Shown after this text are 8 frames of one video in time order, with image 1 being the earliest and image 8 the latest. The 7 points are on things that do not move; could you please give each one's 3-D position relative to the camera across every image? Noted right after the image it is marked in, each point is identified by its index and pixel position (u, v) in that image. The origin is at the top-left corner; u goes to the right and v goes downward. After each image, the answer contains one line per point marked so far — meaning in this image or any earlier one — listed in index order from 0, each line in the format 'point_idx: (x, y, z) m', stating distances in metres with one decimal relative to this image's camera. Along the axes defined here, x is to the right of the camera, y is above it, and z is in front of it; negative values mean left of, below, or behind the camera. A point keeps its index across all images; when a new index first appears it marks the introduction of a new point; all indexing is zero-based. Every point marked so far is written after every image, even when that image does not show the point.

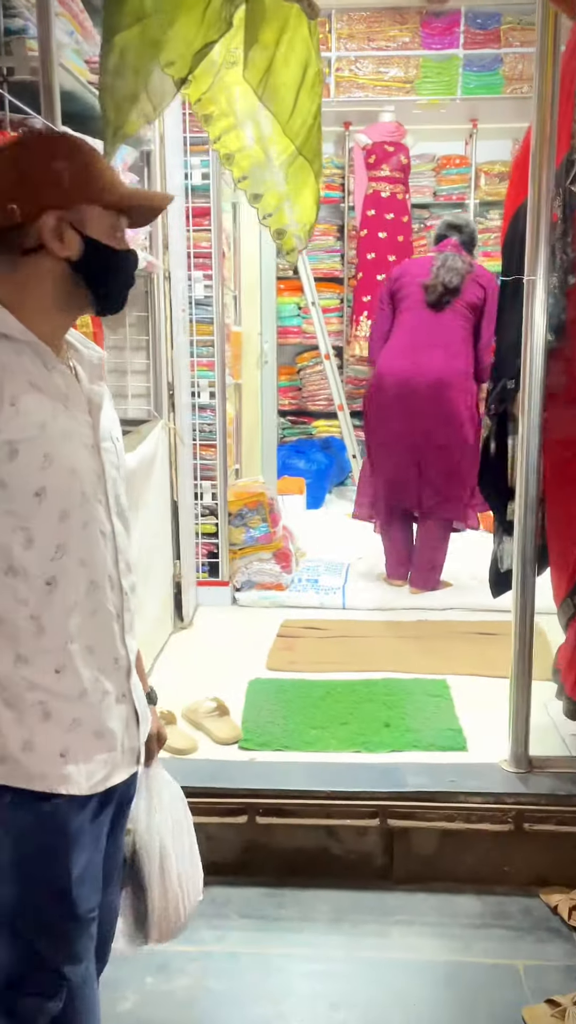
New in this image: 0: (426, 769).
0: (+0.4, -0.7, +2.2) m
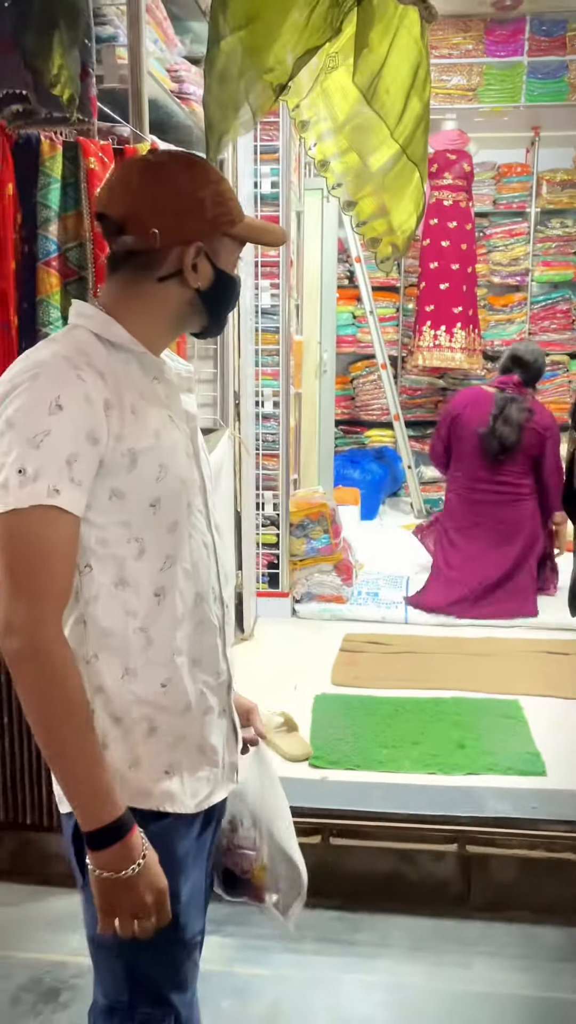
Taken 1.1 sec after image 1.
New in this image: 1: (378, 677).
0: (+0.6, -0.7, +2.1) m
1: (+0.3, -0.6, +2.9) m
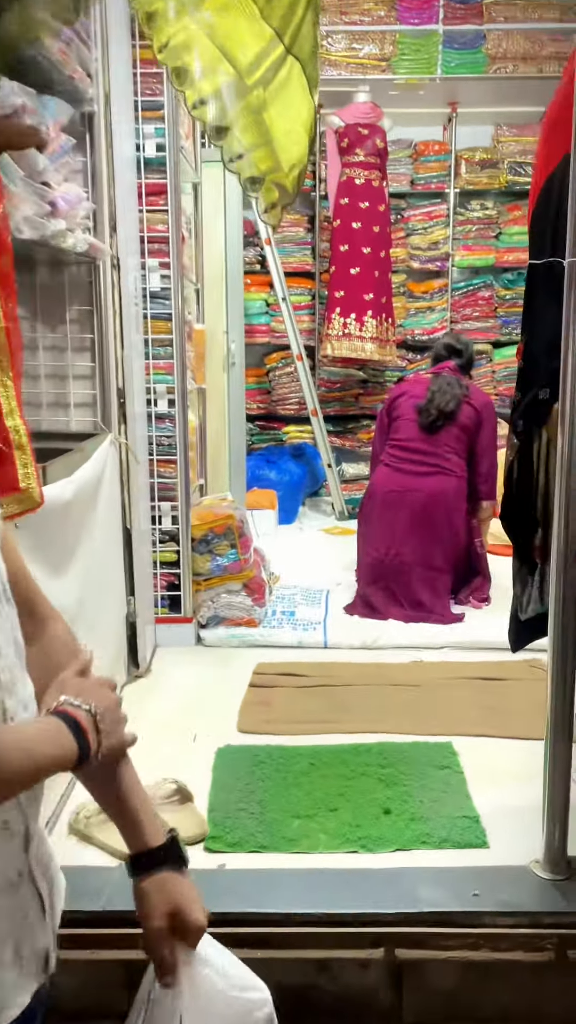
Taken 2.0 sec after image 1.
0: (+0.3, -0.8, +1.8) m
1: (0.0, -0.6, +2.5) m
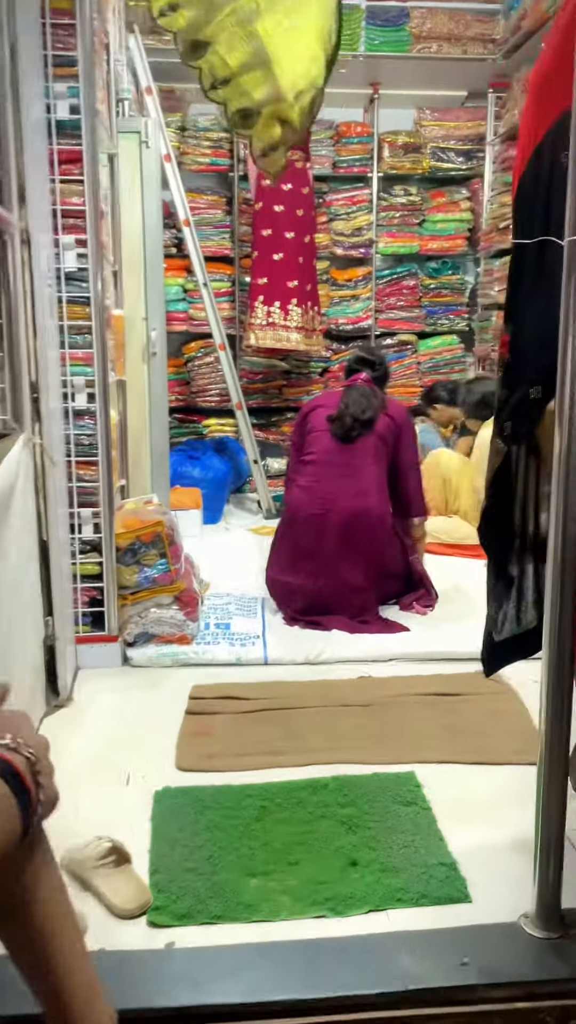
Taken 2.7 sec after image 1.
0: (+0.3, -0.8, +1.6) m
1: (-0.1, -0.7, +2.3) m
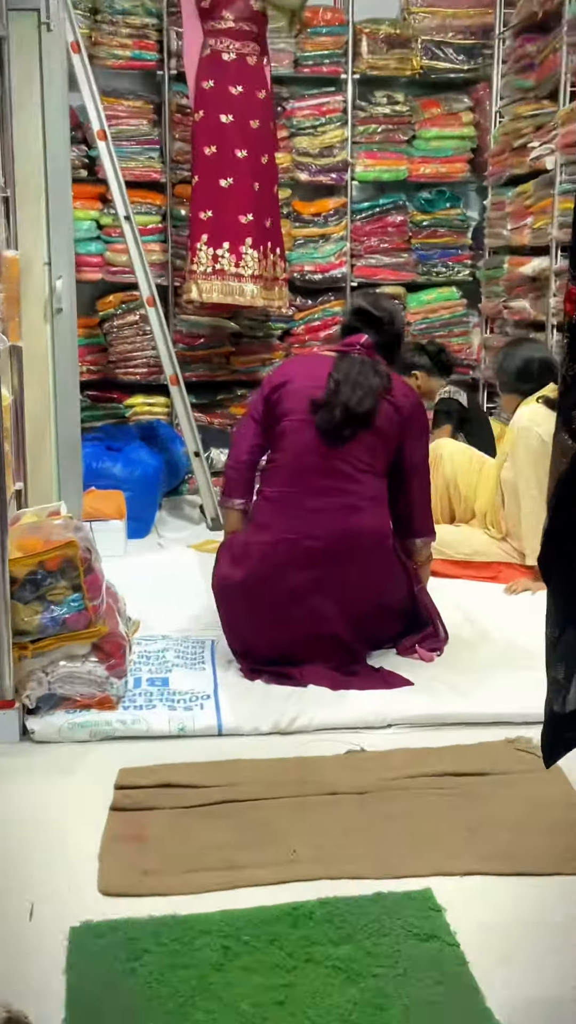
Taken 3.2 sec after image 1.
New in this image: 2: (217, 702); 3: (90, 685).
0: (+0.2, -0.9, +0.9) m
1: (-0.2, -0.7, +1.5) m
2: (-0.2, -0.5, +2.2) m
3: (-0.5, -0.4, +2.1) m
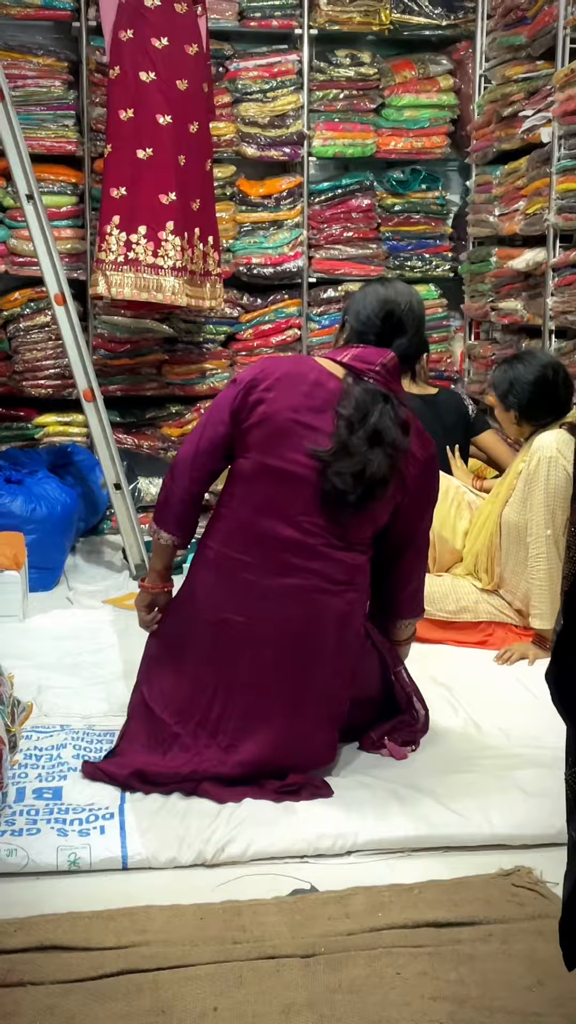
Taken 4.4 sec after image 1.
0: (+0.1, -1.0, +0.4) m
1: (-0.3, -0.8, +1.0) m
2: (-0.3, -0.6, +1.7) m
3: (-0.7, -0.6, +1.6) m
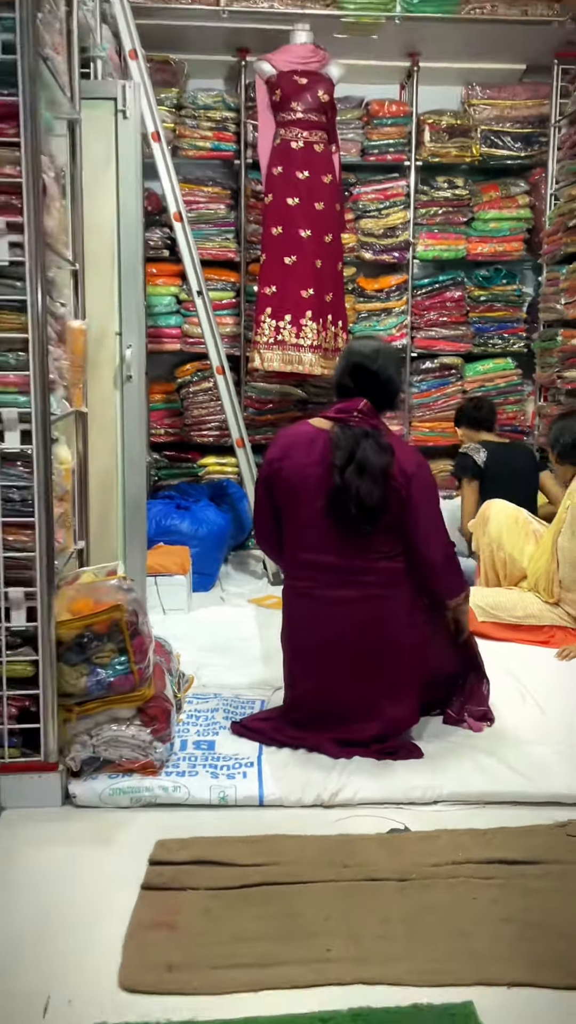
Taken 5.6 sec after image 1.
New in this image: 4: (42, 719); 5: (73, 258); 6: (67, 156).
0: (+0.2, -1.0, +0.8) m
1: (-0.1, -0.8, +1.5) m
2: (-0.1, -0.7, +2.1) m
3: (-0.4, -0.6, +2.1) m
4: (-0.6, -0.5, +2.0) m
5: (-0.6, +0.8, +2.6) m
6: (-0.6, +1.0, +2.4) m
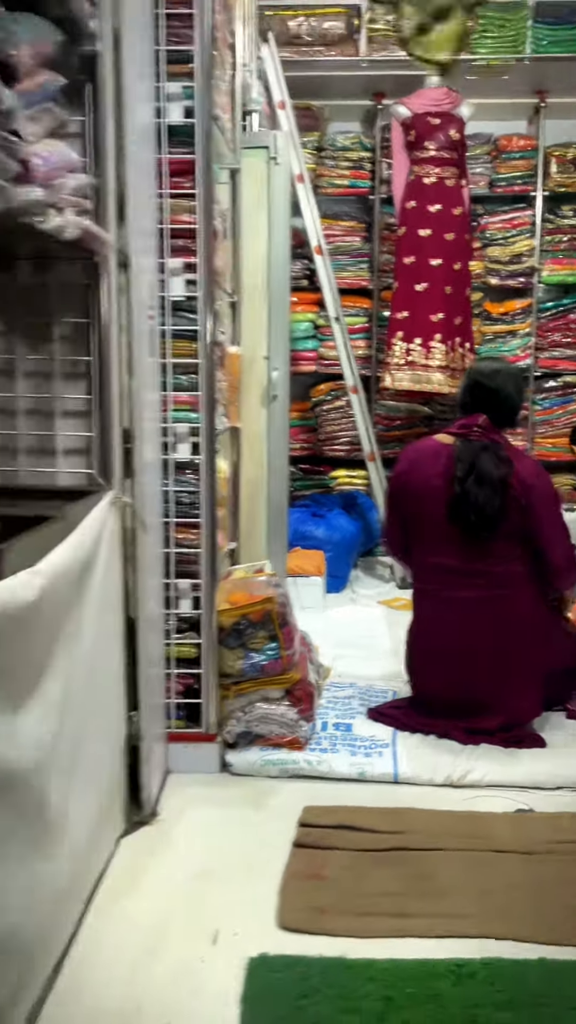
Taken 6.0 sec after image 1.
0: (+0.4, -1.0, +0.9) m
1: (+0.1, -0.8, +1.7) m
2: (+0.3, -0.7, +2.3) m
3: (0.0, -0.6, +2.4) m
4: (-0.2, -0.5, +2.3) m
5: (-0.2, +0.7, +2.9) m
6: (-0.2, +1.0, +2.7) m
